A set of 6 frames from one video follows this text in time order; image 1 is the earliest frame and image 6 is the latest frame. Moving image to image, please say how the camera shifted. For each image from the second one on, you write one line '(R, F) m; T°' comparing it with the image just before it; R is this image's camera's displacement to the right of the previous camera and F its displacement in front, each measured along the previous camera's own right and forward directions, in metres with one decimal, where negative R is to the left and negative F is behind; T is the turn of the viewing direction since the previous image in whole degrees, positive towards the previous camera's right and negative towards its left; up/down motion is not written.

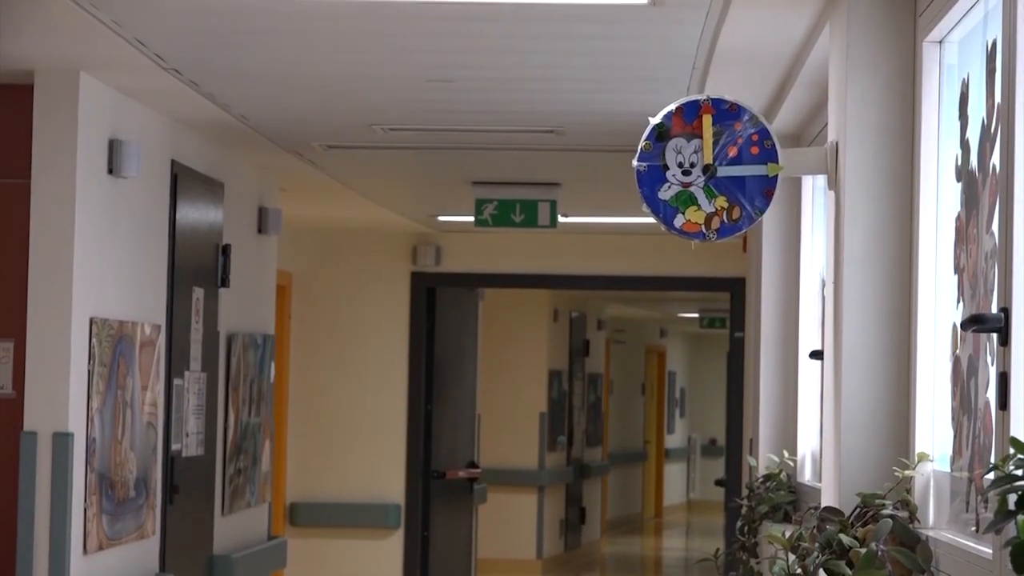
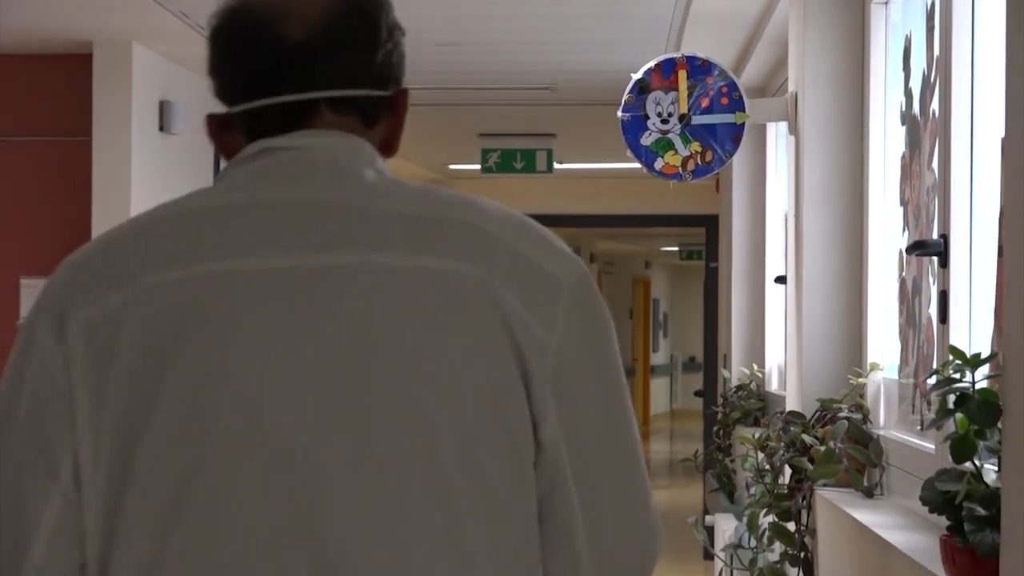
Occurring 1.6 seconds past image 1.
(0.0, -0.5) m; +1°
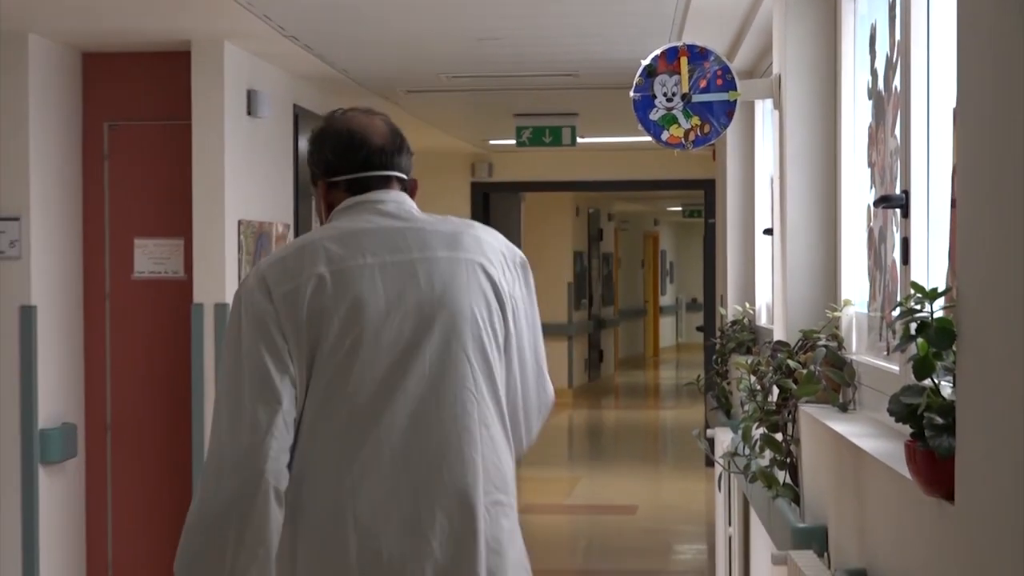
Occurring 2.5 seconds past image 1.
(-0.1, -0.7) m; 0°
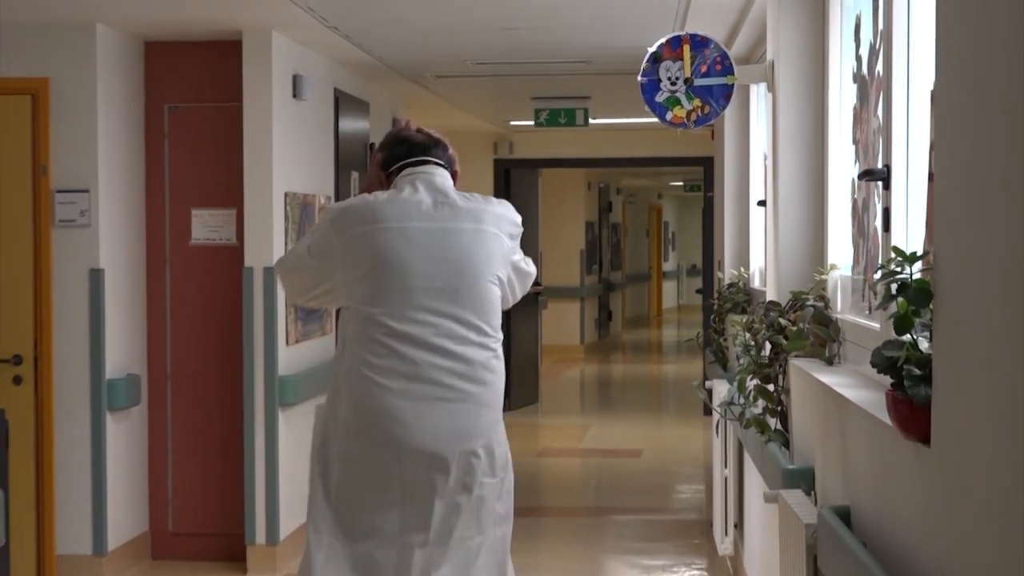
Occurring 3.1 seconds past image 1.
(0.0, -0.5) m; 0°
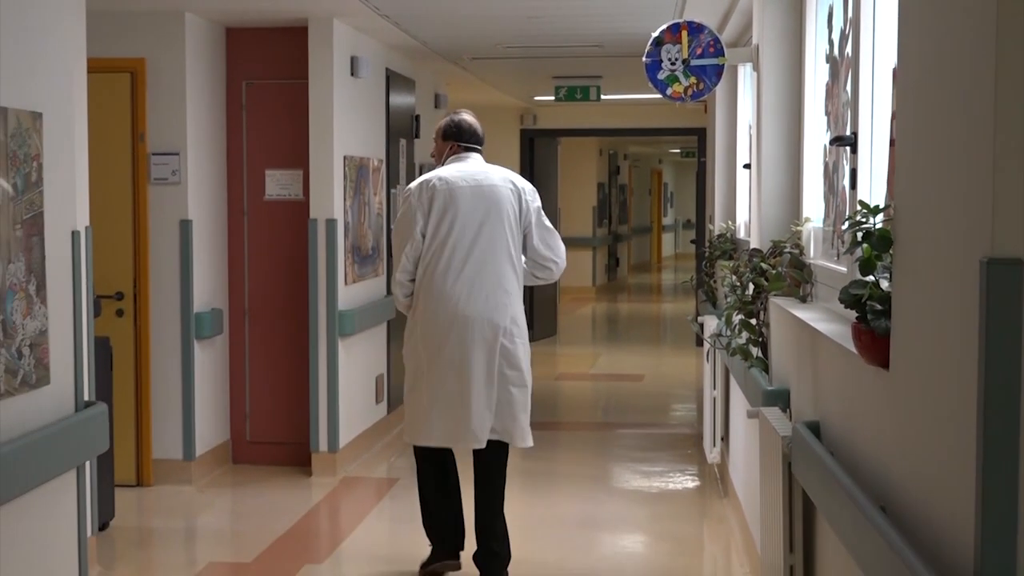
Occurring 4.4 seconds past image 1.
(-0.1, -0.9) m; 0°
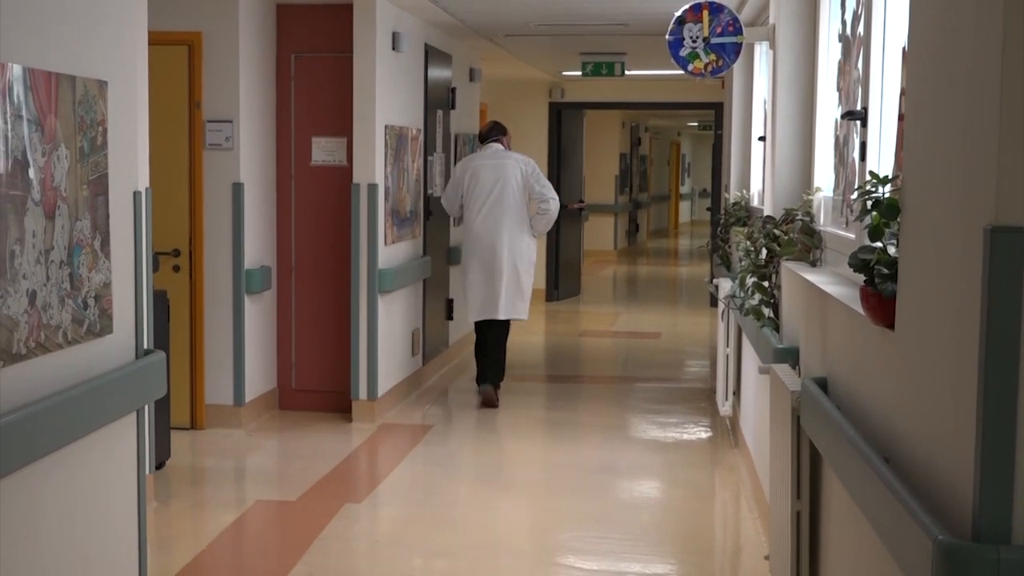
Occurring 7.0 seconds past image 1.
(0.0, -0.4) m; -1°
